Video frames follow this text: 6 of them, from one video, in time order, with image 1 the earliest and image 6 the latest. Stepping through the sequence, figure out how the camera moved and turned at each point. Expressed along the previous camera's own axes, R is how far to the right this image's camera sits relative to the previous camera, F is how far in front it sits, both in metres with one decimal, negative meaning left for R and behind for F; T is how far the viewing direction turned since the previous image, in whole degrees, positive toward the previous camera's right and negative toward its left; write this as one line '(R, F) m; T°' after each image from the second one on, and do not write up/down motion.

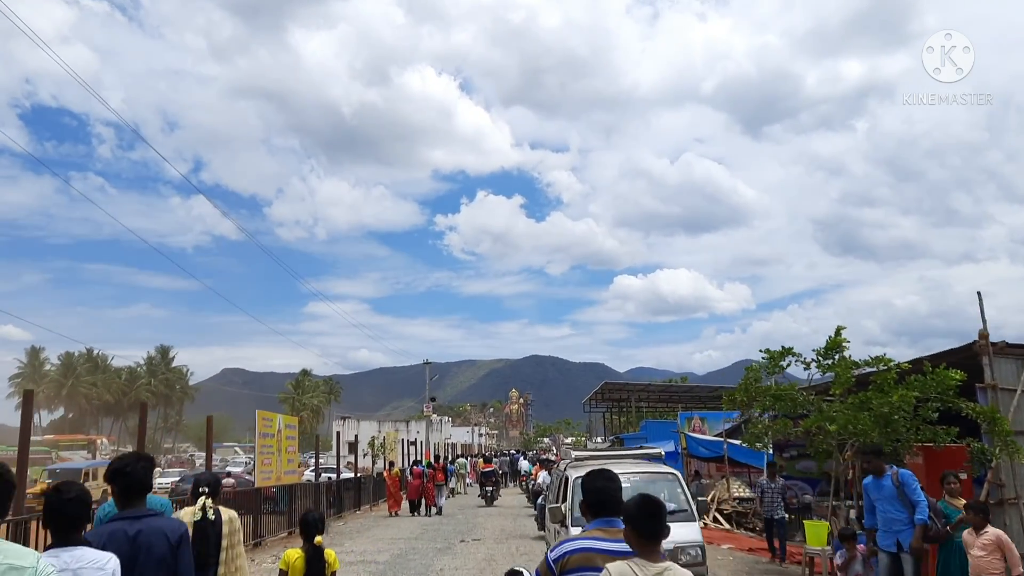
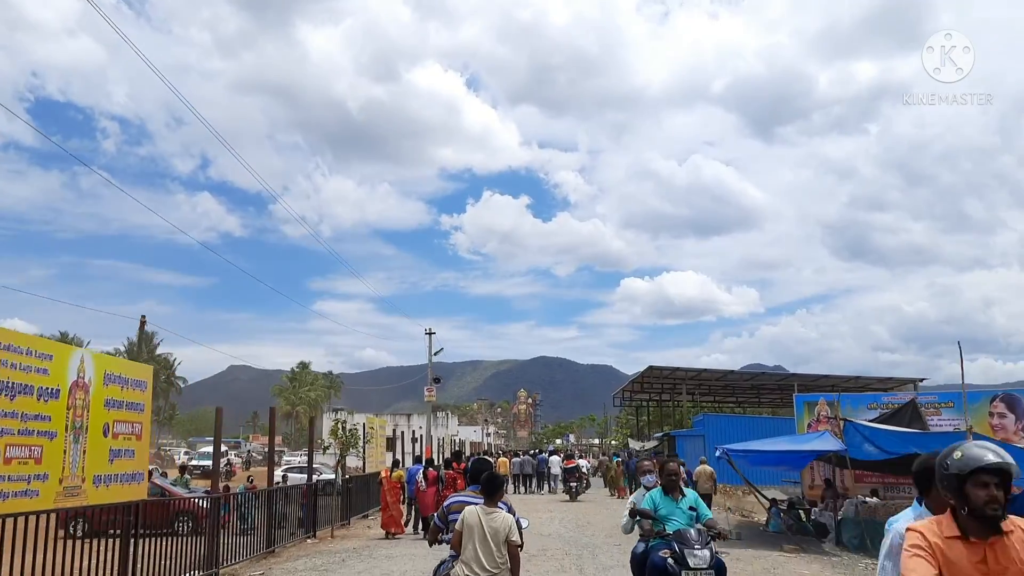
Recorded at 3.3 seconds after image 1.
(+0.5, +0.8) m; -1°
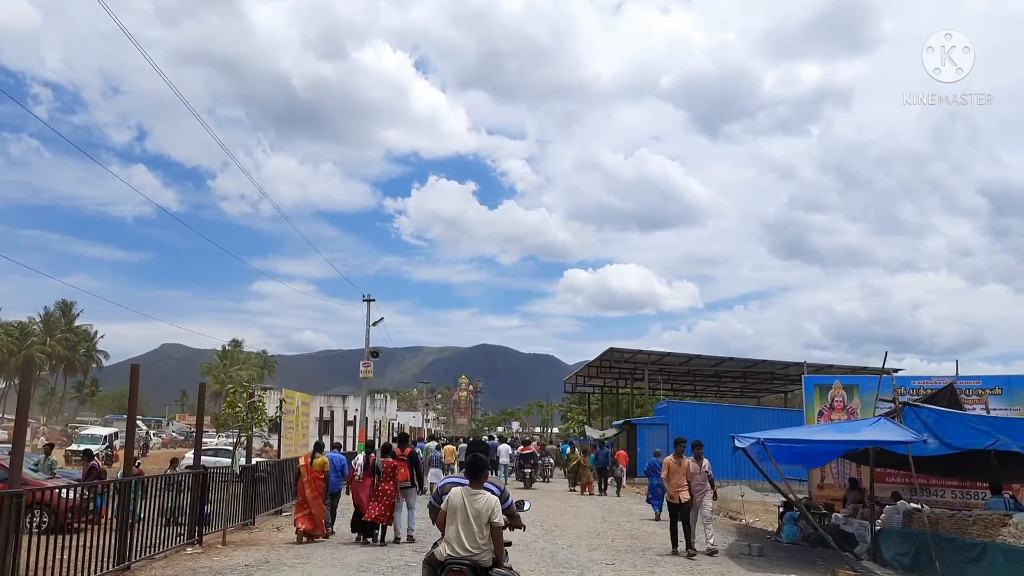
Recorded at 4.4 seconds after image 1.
(0.0, +0.4) m; +4°
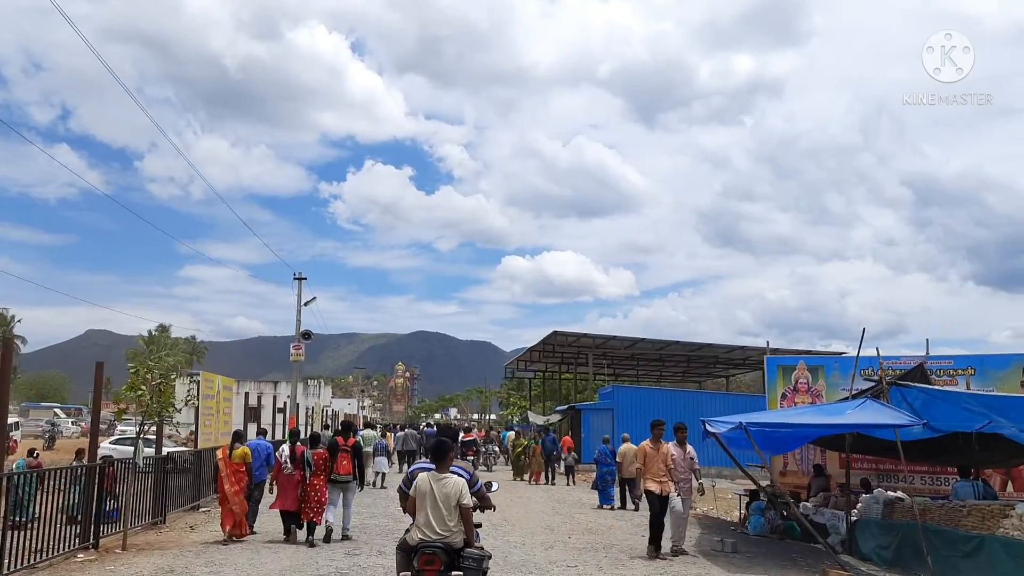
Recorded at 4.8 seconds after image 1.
(0.0, +0.3) m; +5°
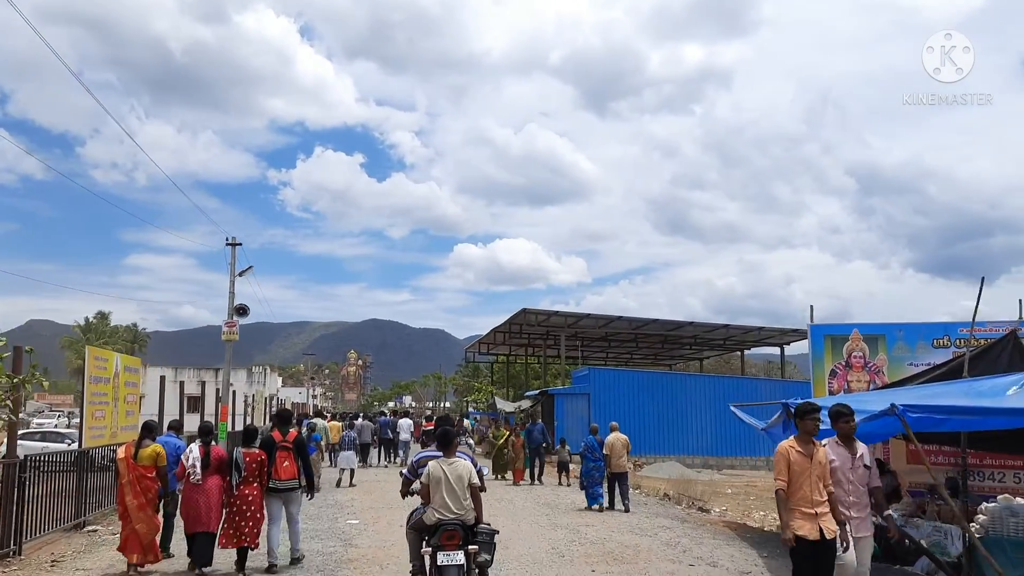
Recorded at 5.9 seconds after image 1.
(-0.1, +0.7) m; +3°
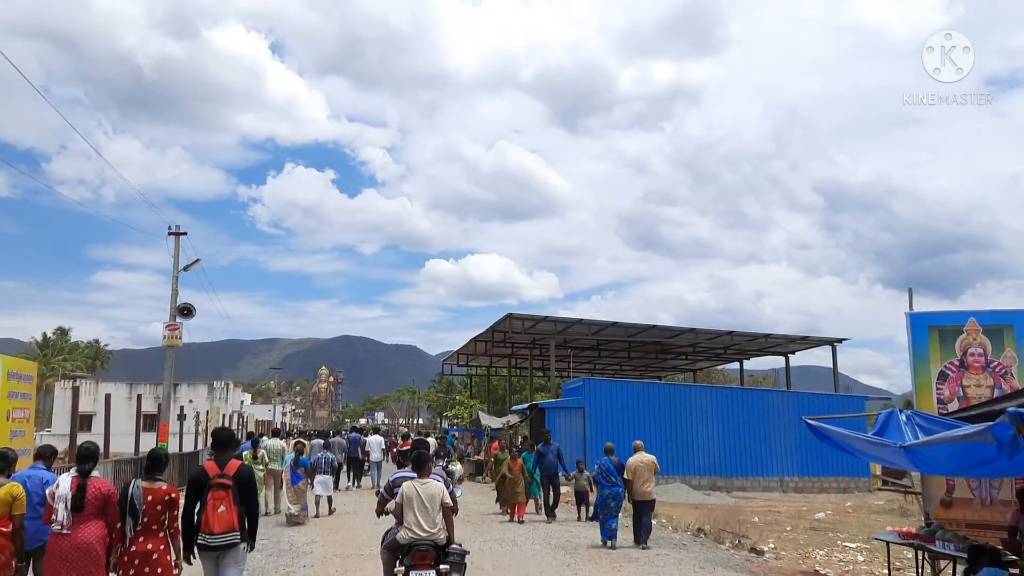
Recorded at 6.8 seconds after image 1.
(-0.1, +0.6) m; +2°
